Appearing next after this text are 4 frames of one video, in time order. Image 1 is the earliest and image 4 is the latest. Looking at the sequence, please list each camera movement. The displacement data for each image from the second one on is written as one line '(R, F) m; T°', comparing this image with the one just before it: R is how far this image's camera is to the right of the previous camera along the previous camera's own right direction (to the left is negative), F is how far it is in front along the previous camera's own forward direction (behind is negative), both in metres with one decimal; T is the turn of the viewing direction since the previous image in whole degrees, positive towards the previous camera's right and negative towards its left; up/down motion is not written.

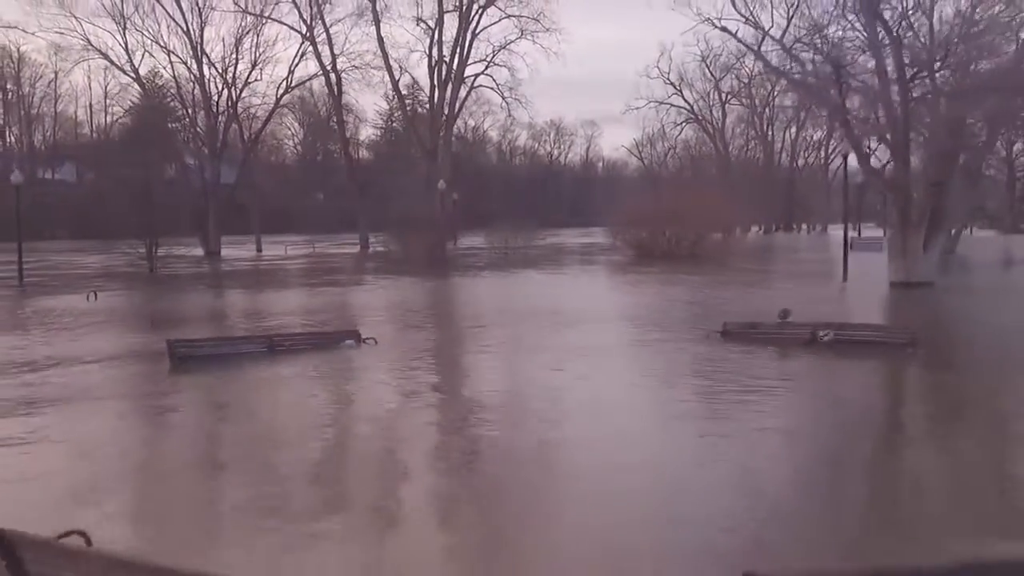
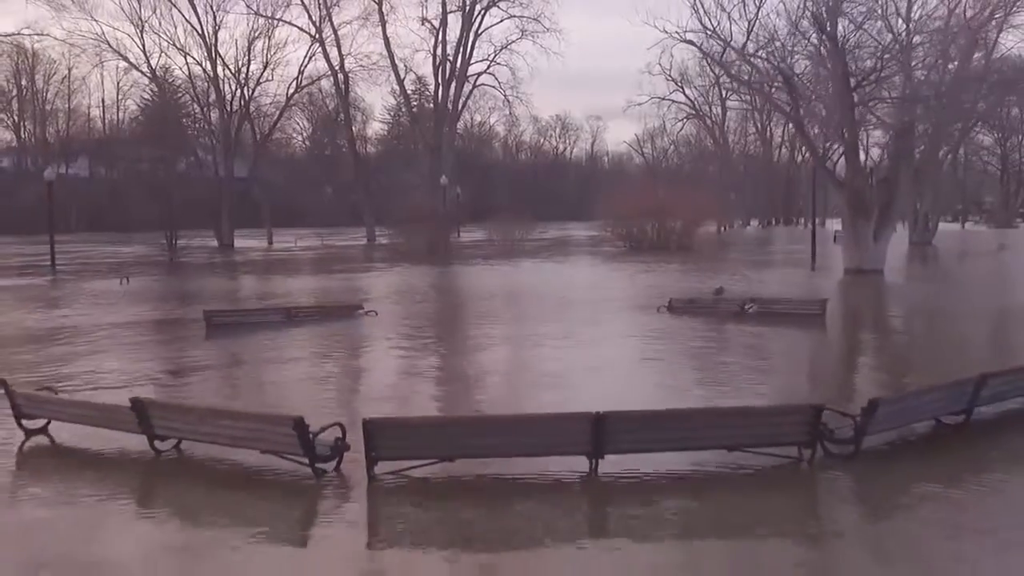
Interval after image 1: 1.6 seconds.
(+0.4, -2.0) m; 0°
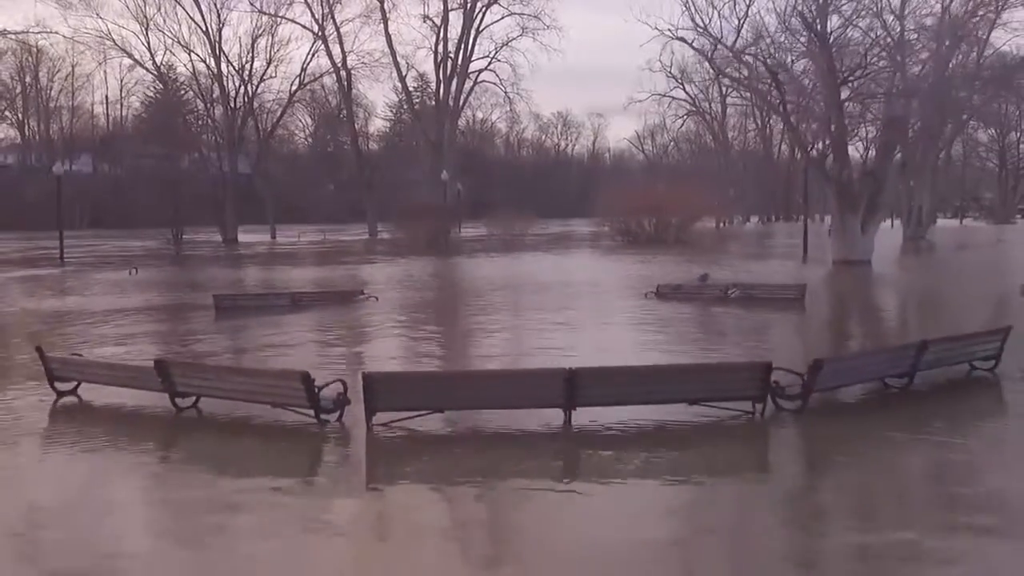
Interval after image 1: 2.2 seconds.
(+0.1, -0.6) m; 0°
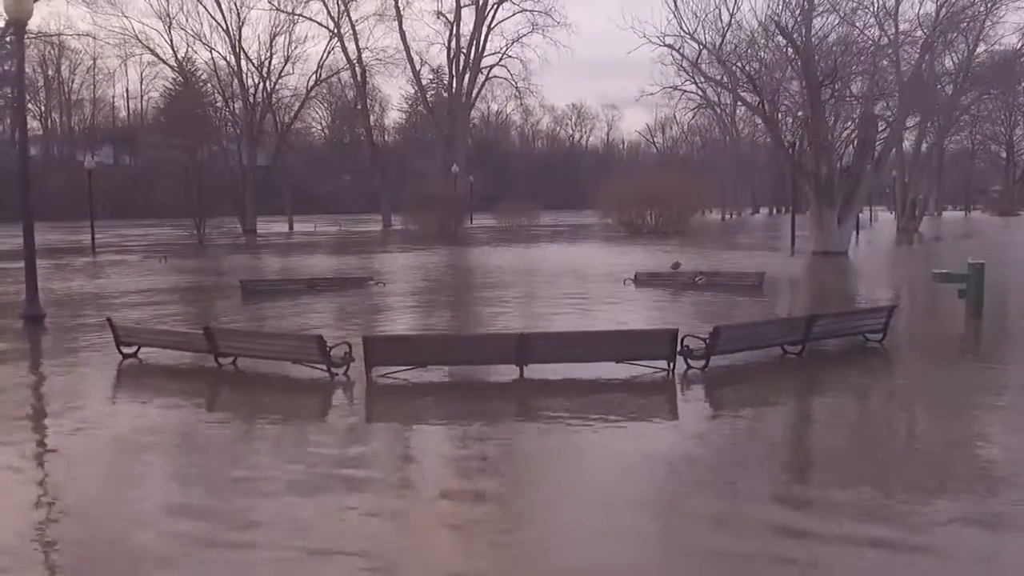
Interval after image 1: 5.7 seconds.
(+0.4, -1.6) m; -1°
